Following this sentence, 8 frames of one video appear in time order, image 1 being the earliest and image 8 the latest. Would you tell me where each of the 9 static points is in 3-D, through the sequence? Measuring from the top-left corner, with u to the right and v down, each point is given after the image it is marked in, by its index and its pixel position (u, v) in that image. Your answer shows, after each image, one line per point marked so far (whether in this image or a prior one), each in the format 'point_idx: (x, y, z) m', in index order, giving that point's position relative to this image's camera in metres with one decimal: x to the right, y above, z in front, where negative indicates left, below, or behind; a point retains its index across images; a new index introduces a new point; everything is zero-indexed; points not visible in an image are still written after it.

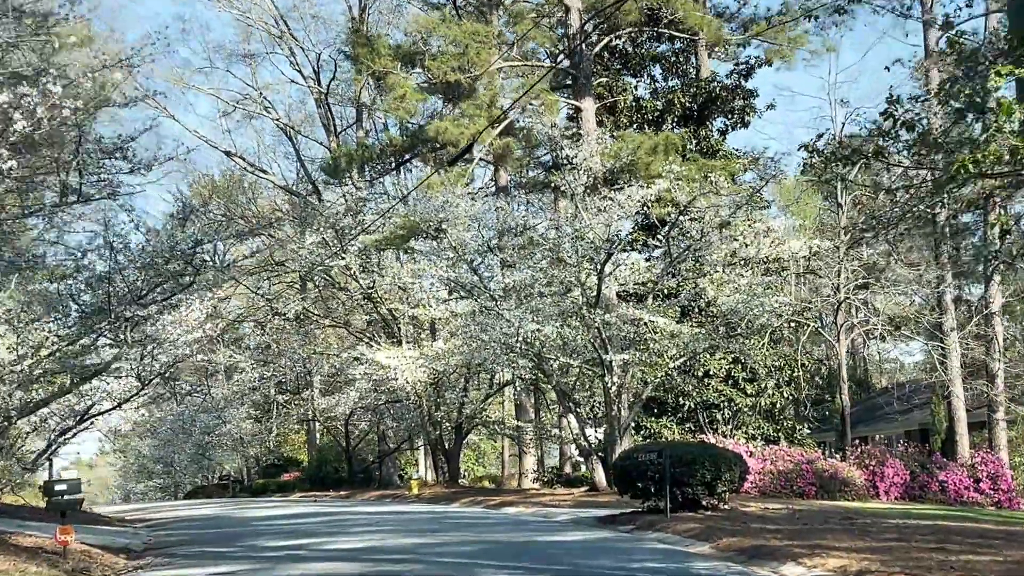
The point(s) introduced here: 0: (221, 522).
0: (-3.5, -2.8, +18.5) m
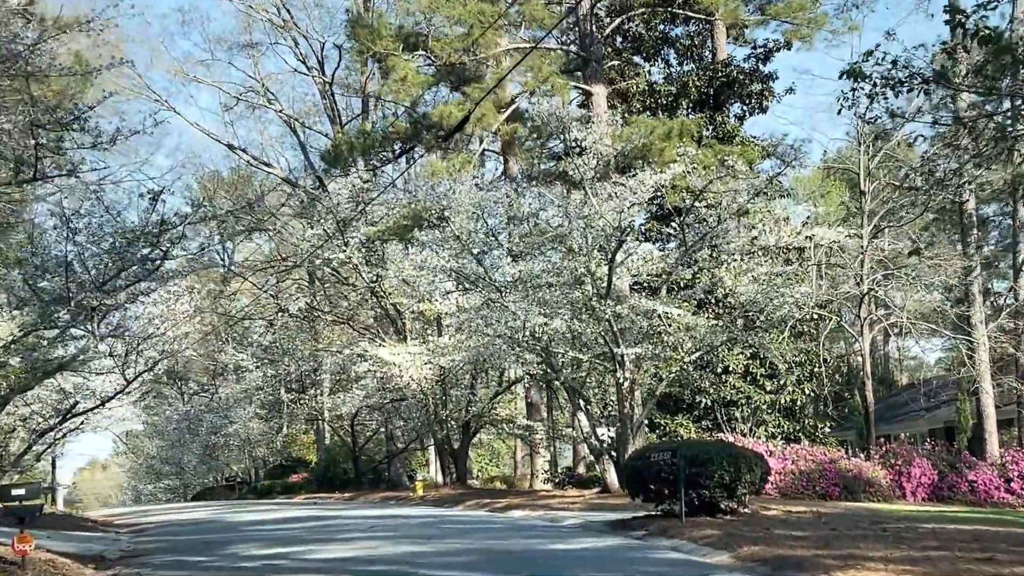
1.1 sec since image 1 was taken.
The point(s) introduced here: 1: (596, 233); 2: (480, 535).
0: (-3.4, -2.7, +17.5) m
1: (+1.0, +0.7, +19.3) m
2: (-0.3, -2.1, +13.1) m
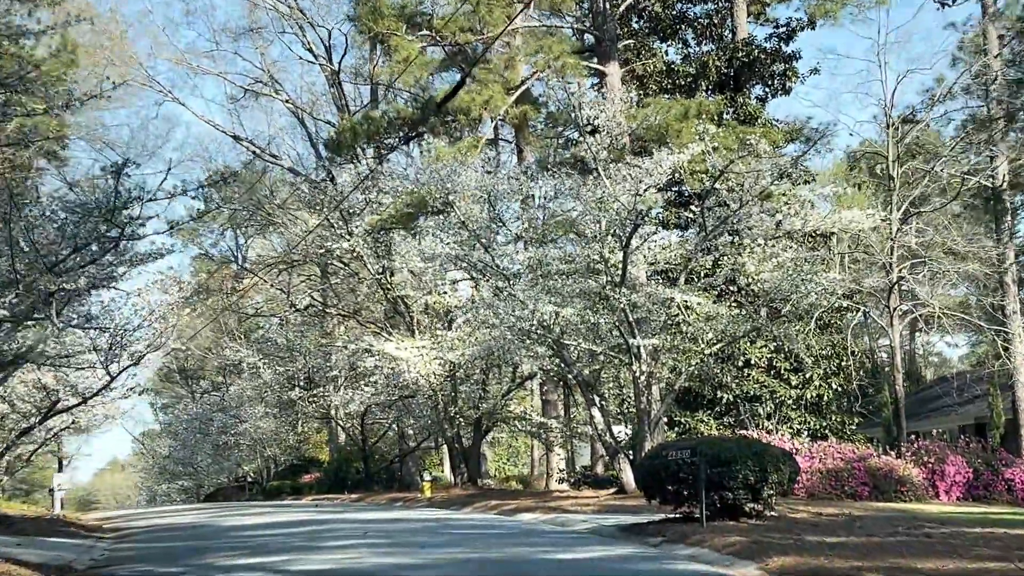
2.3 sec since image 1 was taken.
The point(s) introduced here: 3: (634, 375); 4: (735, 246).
0: (-3.3, -2.6, +16.4) m
1: (+1.1, +0.8, +18.2) m
2: (-0.2, -2.0, +12.0) m
3: (+1.5, -1.1, +18.8) m
4: (+2.7, +0.5, +19.2) m
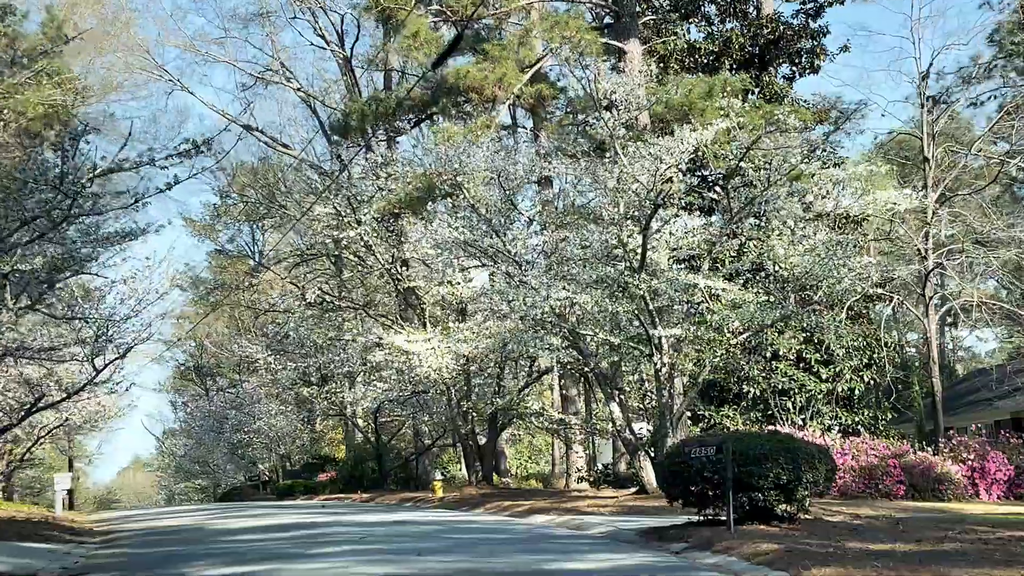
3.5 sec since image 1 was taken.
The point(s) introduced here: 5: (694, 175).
0: (-3.2, -2.4, +15.3) m
1: (+1.3, +1.0, +17.0) m
2: (-0.2, -1.8, +10.9) m
3: (+1.6, -0.9, +17.7) m
4: (+2.9, +0.7, +18.0) m
5: (+2.2, +1.4, +19.1) m
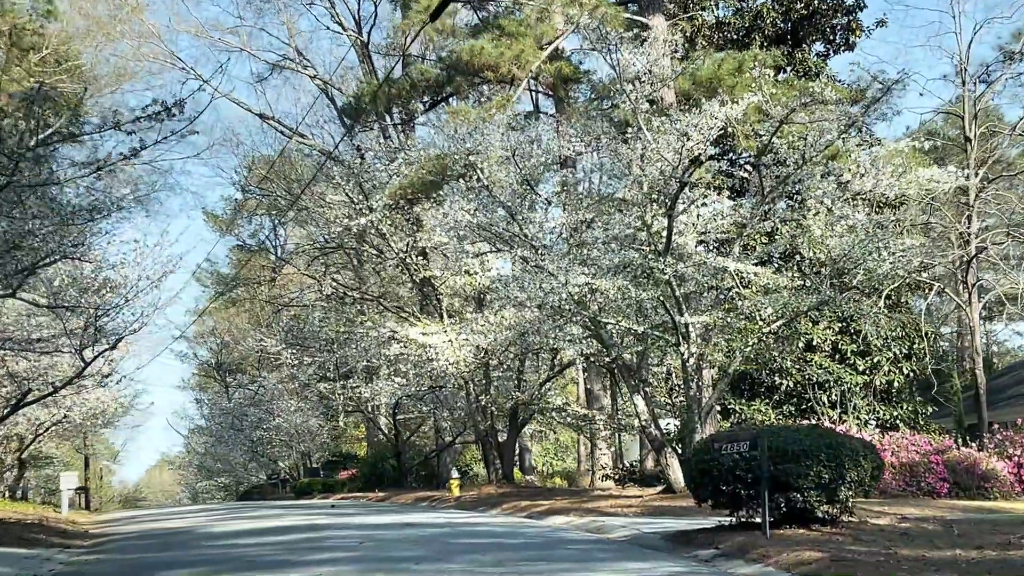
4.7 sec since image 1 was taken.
0: (-3.1, -2.3, +14.3) m
1: (+1.4, +1.1, +15.9) m
2: (-0.1, -1.7, +9.8) m
3: (+1.8, -0.7, +16.6) m
4: (+3.1, +0.8, +16.9) m
5: (+2.4, +1.5, +17.9) m
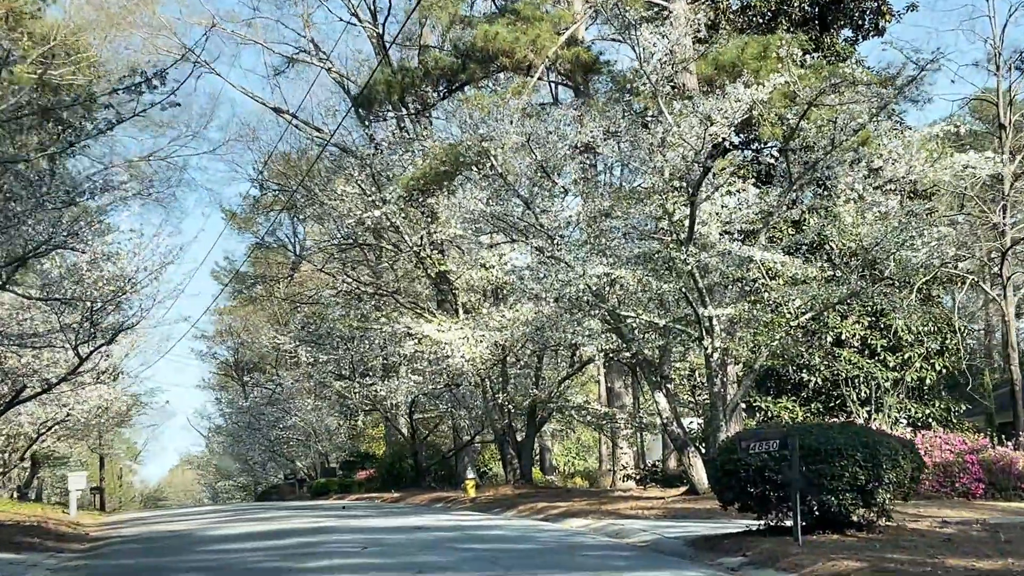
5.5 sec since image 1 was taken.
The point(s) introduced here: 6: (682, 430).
0: (-2.9, -2.2, +13.7) m
1: (+1.6, +1.2, +15.2) m
2: (-0.1, -1.6, +9.1) m
3: (+2.0, -0.7, +15.8) m
4: (+3.2, +0.9, +16.1) m
5: (+2.6, +1.6, +17.2) m
6: (+1.9, -1.6, +17.1) m
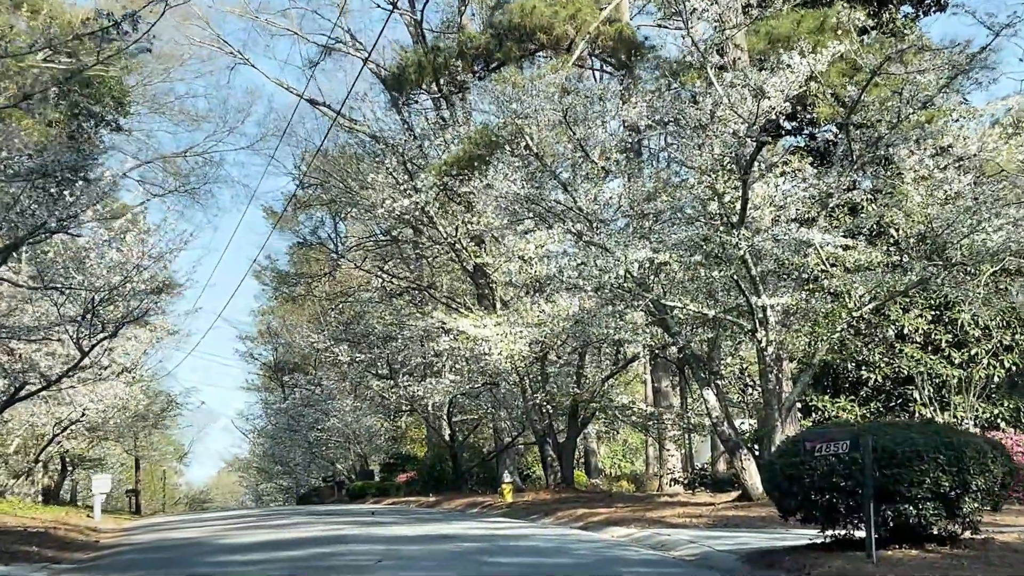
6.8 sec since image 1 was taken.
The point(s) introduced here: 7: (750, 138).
0: (-2.6, -2.1, +12.6) m
1: (+1.9, +1.3, +14.0) m
2: (+0.1, -1.5, +7.9) m
3: (+2.3, -0.6, +14.6) m
4: (+3.6, +1.0, +14.9) m
5: (+3.0, +1.7, +16.0) m
6: (+2.3, -1.5, +15.8) m
7: (+2.1, +1.3, +13.8) m
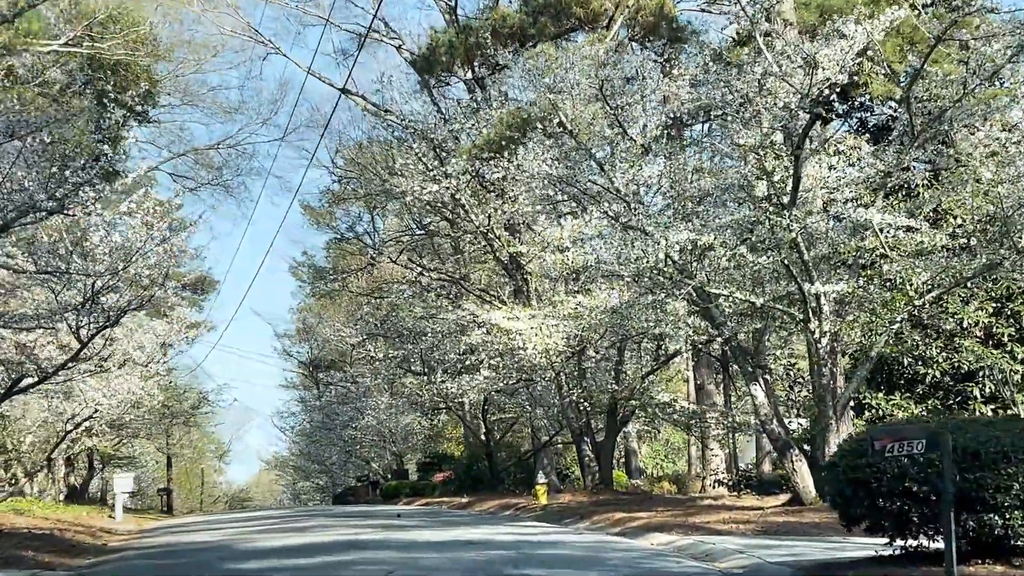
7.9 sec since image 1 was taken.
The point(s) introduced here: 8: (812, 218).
0: (-2.4, -2.0, +11.7) m
1: (+2.2, +1.4, +12.9) m
2: (+0.2, -1.4, +6.9) m
3: (+2.6, -0.4, +13.6) m
4: (+3.9, +1.1, +13.8) m
5: (+3.3, +1.8, +14.9) m
6: (+2.6, -1.3, +14.8) m
7: (+2.4, +1.4, +12.8) m
8: (+2.5, +0.6, +13.0) m
